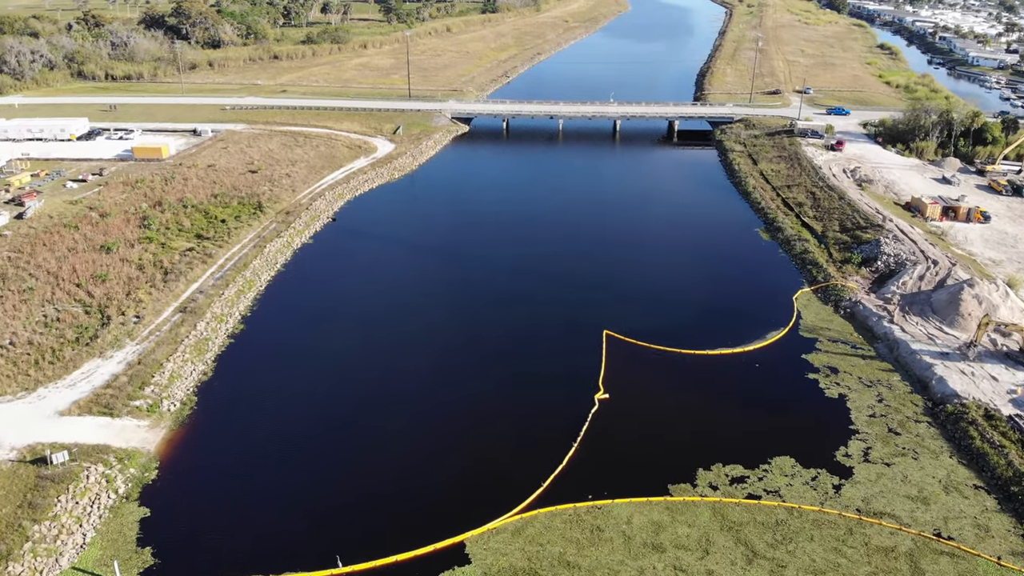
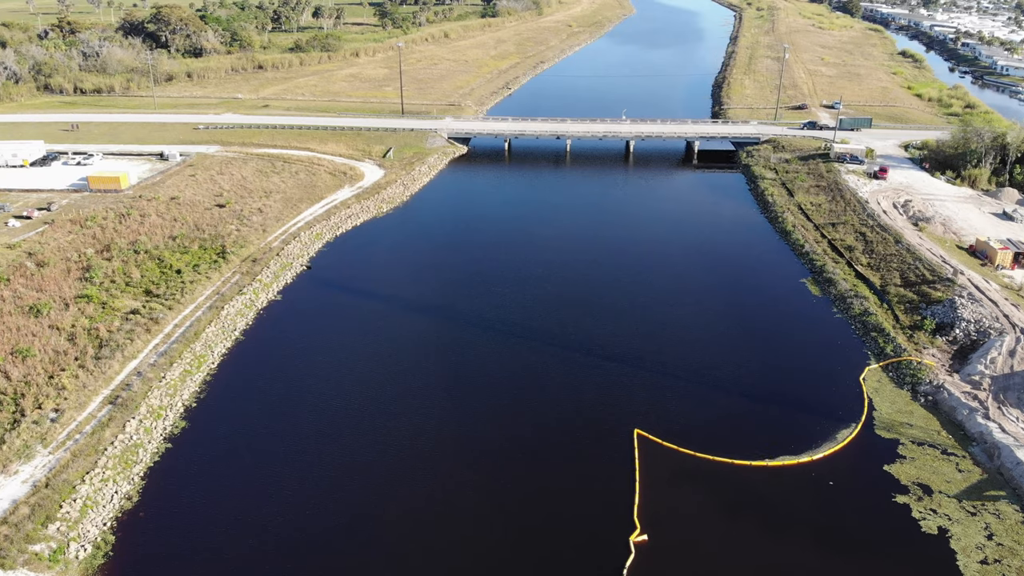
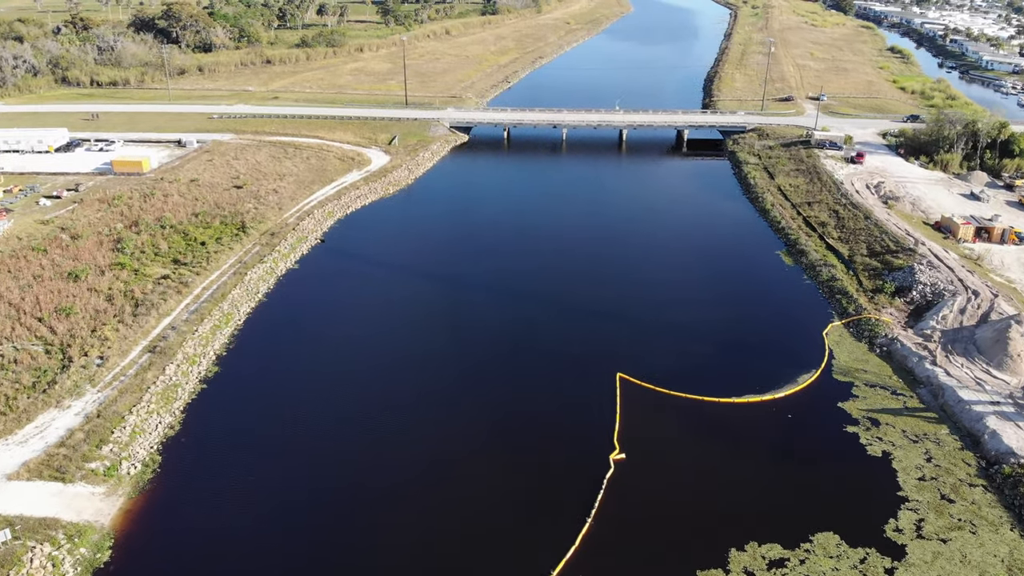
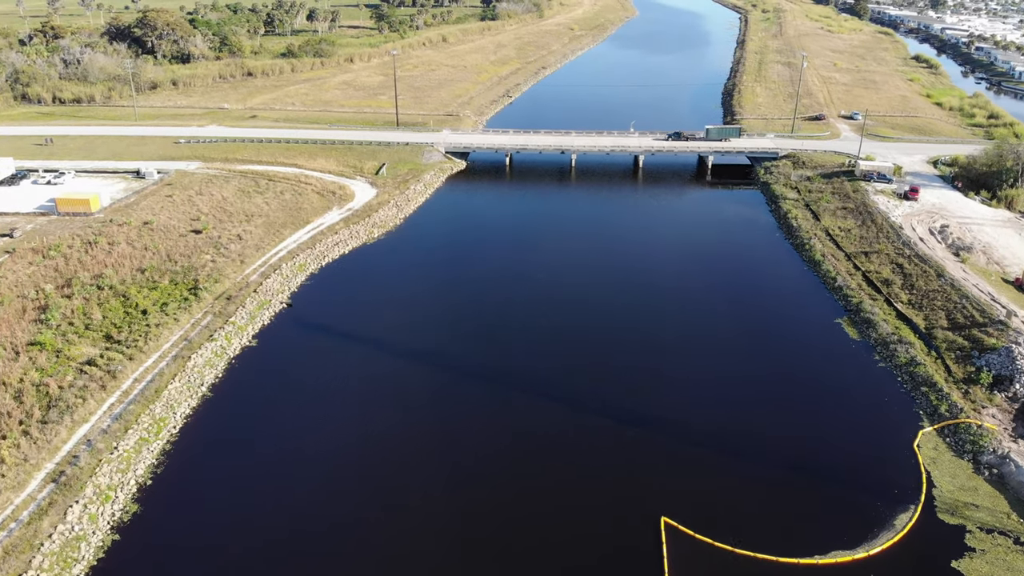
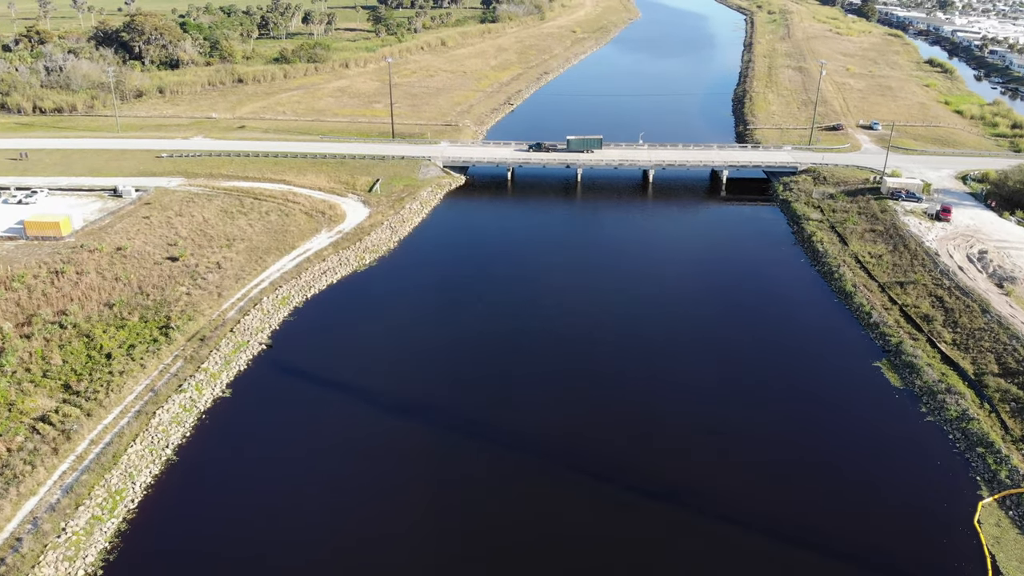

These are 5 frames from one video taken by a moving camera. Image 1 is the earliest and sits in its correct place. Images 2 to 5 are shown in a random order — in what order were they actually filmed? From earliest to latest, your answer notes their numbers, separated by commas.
3, 2, 4, 5
